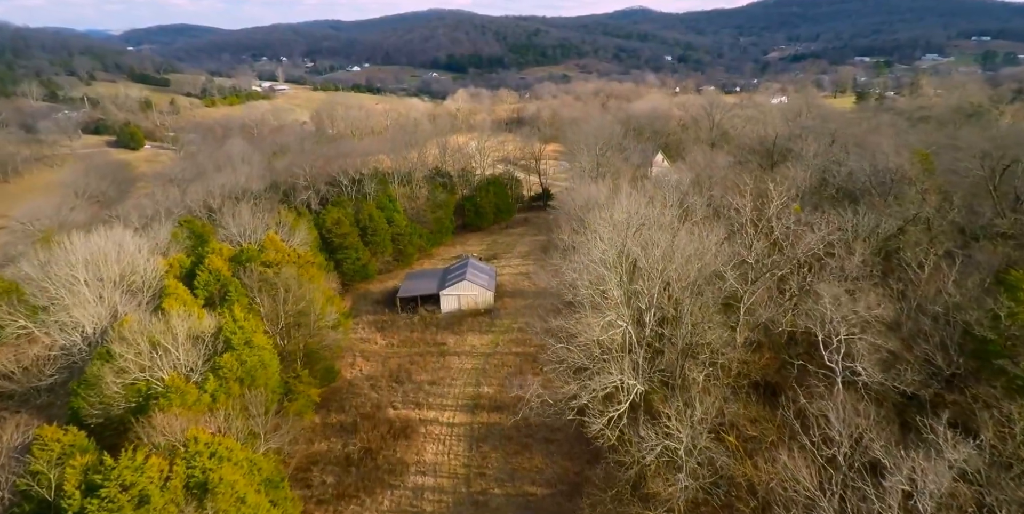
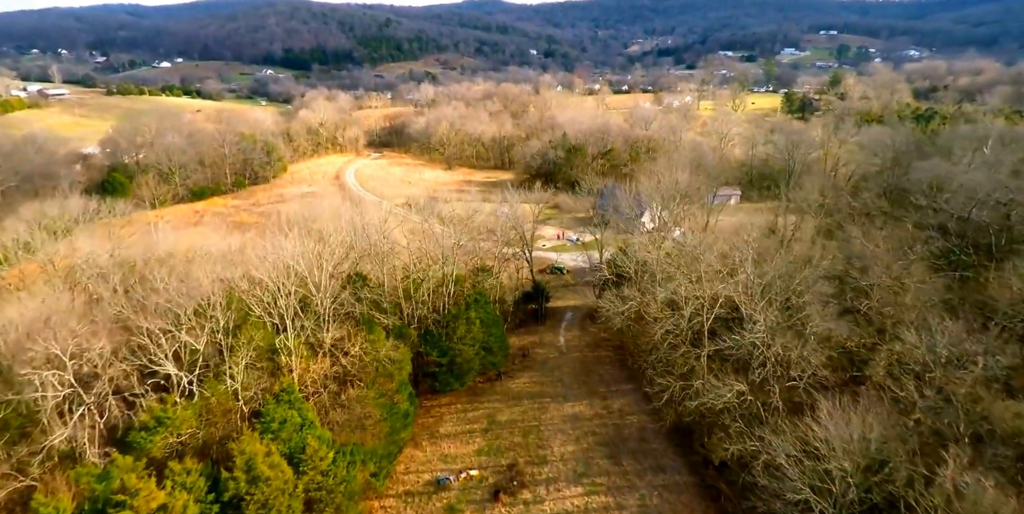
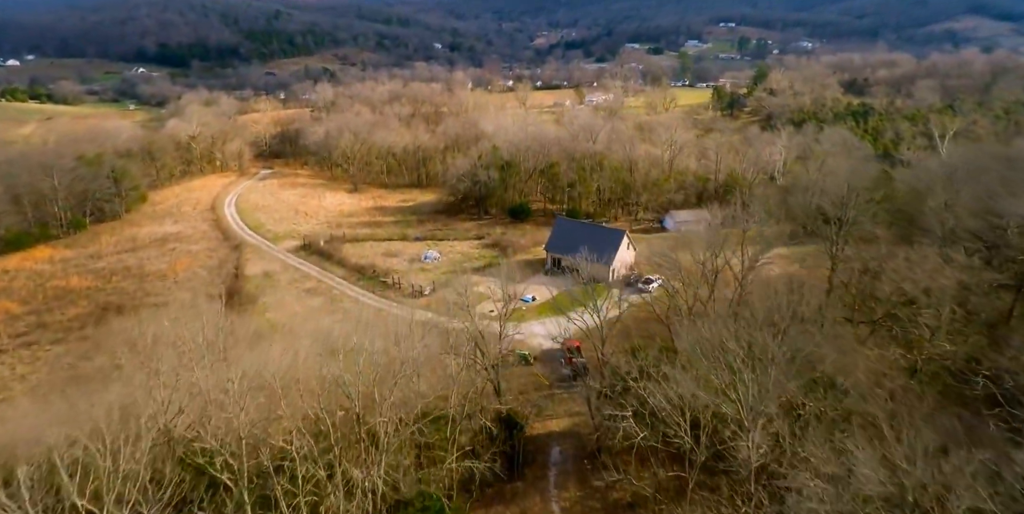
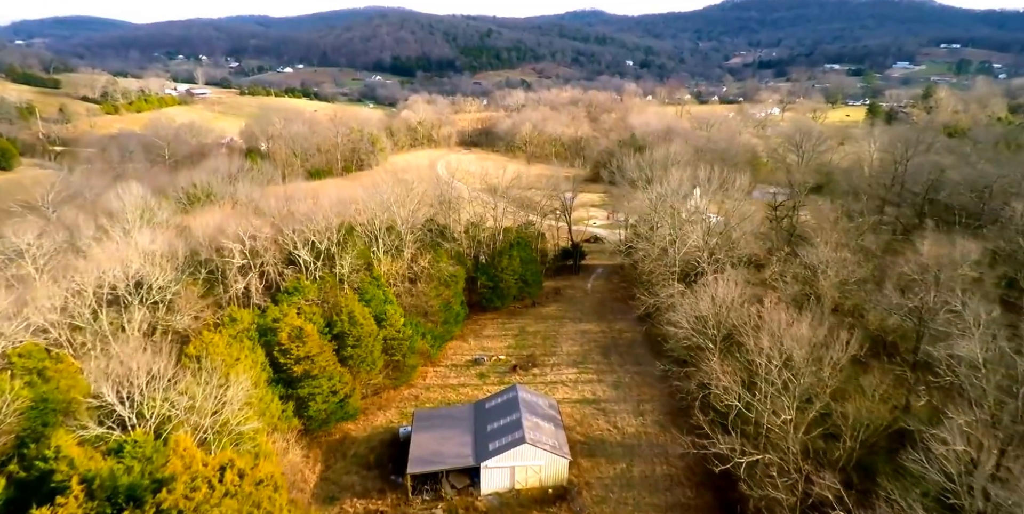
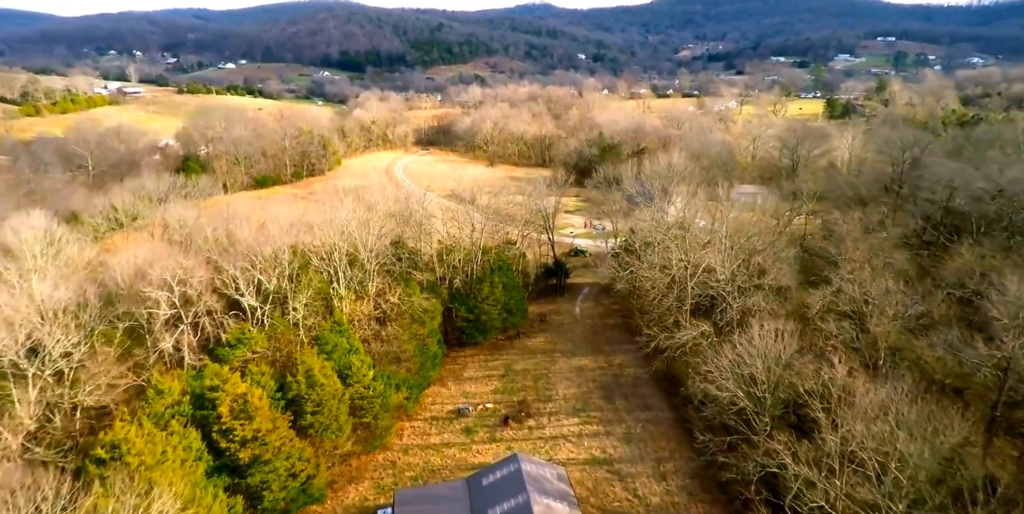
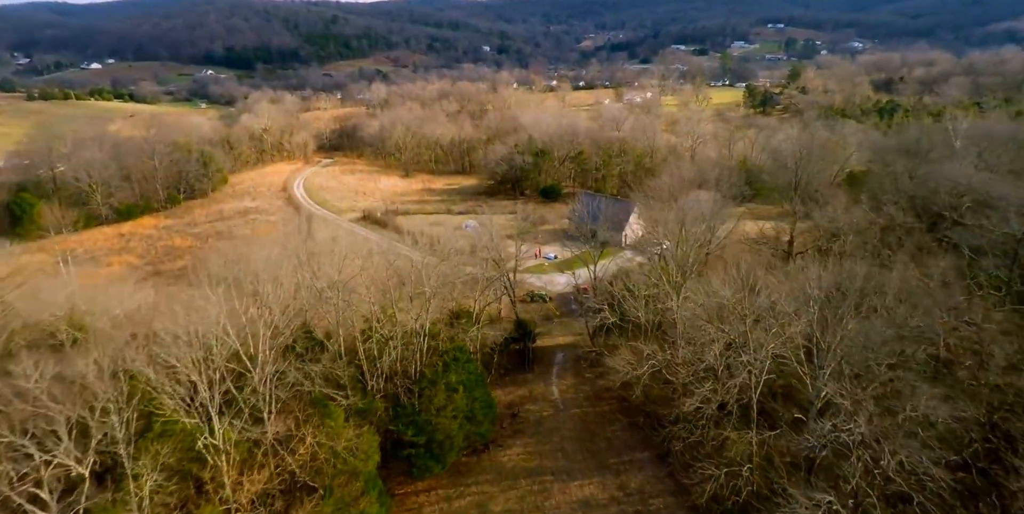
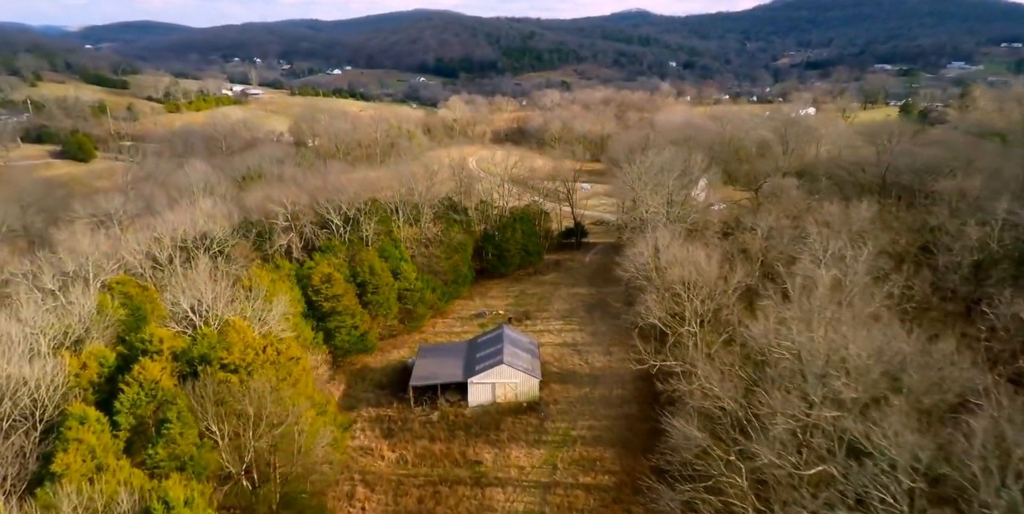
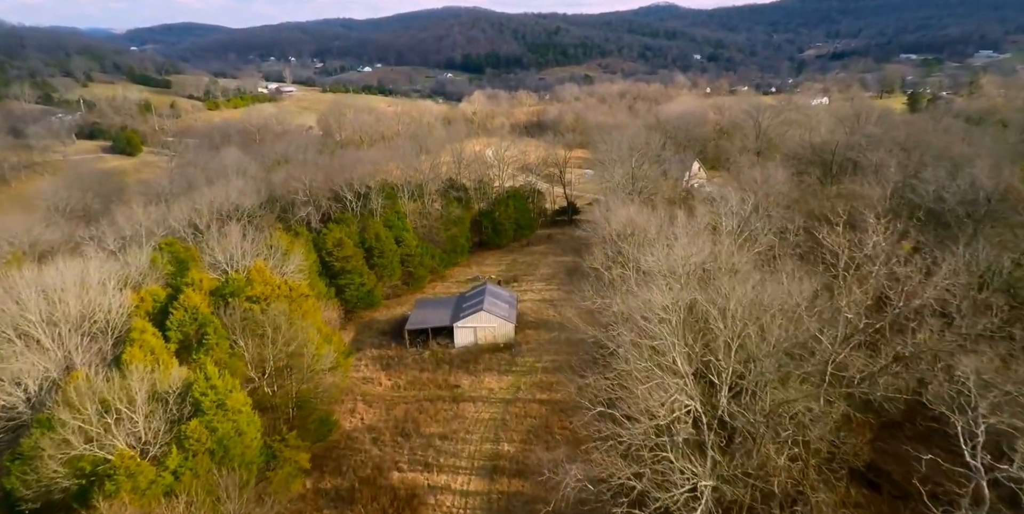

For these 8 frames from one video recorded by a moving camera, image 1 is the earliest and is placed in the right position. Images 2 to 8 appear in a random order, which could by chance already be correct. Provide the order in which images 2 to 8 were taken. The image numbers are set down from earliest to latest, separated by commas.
8, 7, 4, 5, 2, 6, 3
